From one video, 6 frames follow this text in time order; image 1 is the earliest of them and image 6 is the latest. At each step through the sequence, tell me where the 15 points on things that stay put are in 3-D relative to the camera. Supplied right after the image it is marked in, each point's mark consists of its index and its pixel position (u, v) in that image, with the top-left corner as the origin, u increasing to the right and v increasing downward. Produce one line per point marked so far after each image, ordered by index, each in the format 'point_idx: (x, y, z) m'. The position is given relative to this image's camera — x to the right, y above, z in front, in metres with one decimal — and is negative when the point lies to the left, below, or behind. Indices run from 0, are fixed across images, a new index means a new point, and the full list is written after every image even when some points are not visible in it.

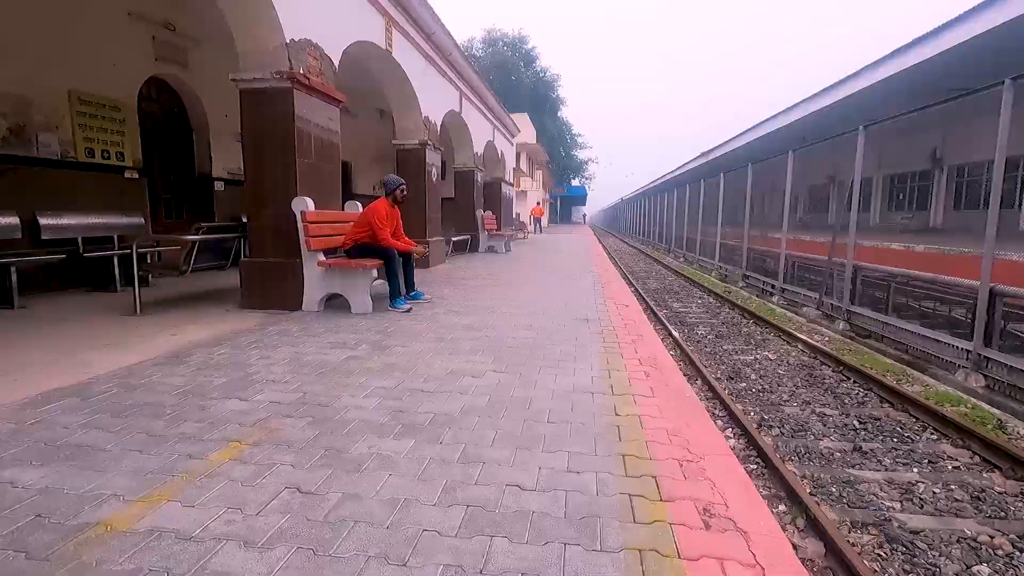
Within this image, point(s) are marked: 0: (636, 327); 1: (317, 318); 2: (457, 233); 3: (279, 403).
0: (+1.2, -0.4, +5.4) m
1: (-2.0, -0.3, +5.4) m
2: (-1.6, +1.6, +15.5) m
3: (-1.3, -0.6, +2.9) m
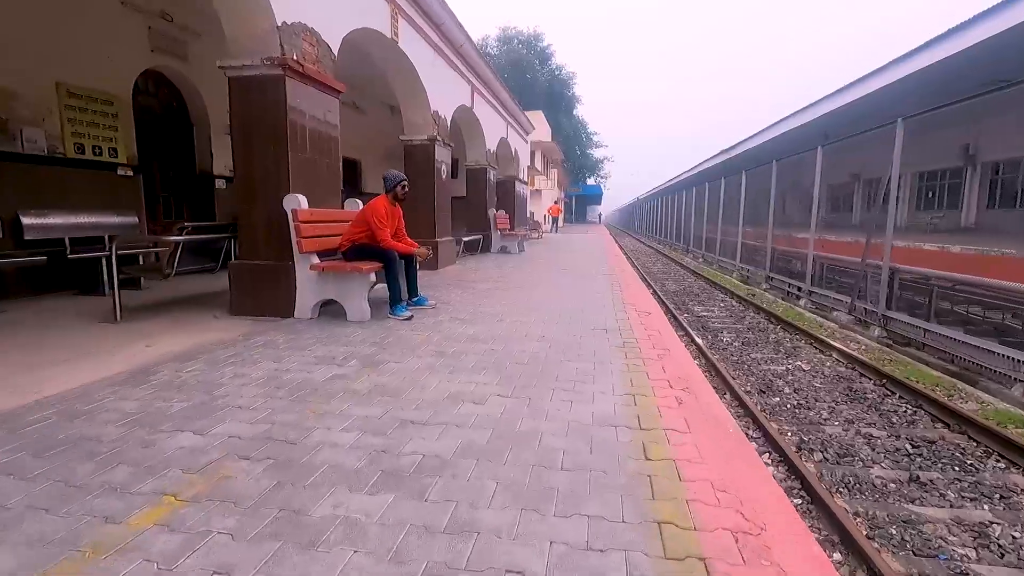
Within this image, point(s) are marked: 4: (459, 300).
0: (+1.3, -0.4, +4.8) m
1: (-1.9, -0.4, +5.0) m
2: (-1.2, +1.6, +15.0) m
3: (-1.3, -0.7, +2.5) m
4: (-0.7, -0.1, +6.5) m
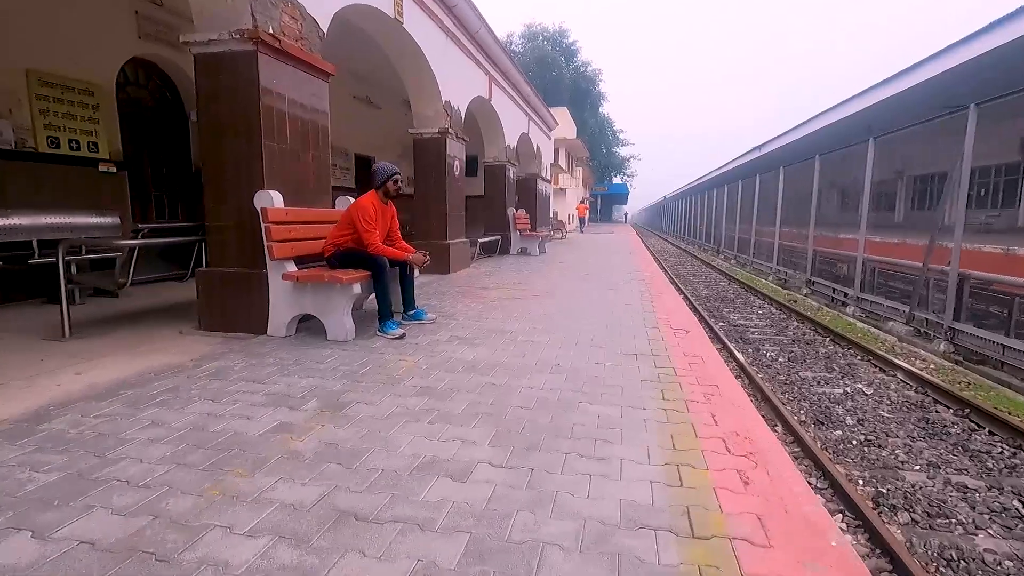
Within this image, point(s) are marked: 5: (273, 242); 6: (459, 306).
0: (+1.4, -0.5, +3.9) m
1: (-1.8, -0.5, +4.2) m
2: (-0.7, +1.5, +14.2) m
3: (-1.3, -0.8, +1.7) m
4: (-0.5, -0.3, +5.7) m
5: (-1.9, +0.4, +4.2) m
6: (-0.6, -0.2, +6.1) m
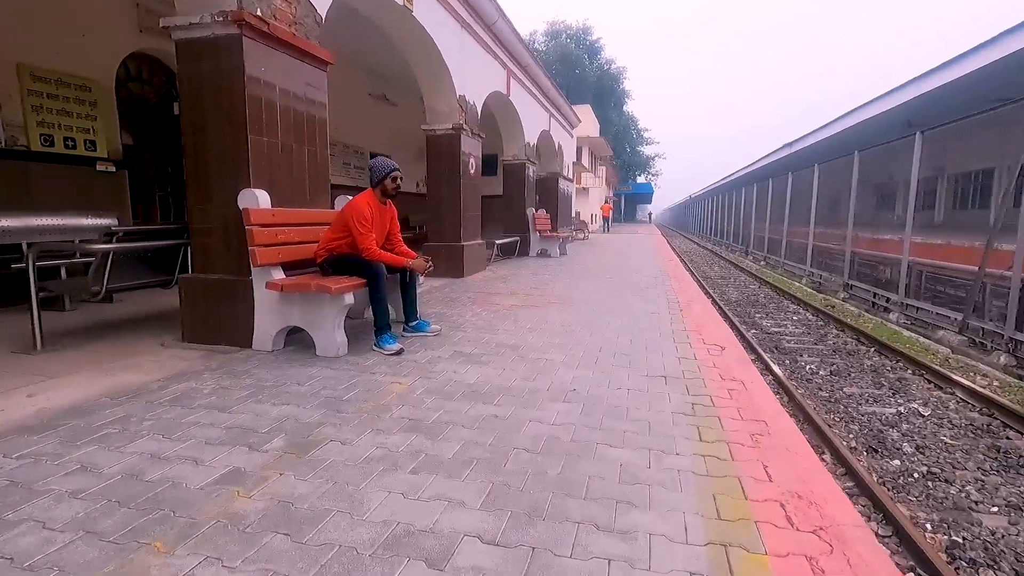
0: (+1.4, -0.6, +3.4) m
1: (-1.7, -0.5, +3.7) m
2: (-0.2, +1.4, +13.7) m
3: (-1.3, -0.9, +1.2) m
4: (-0.4, -0.3, +5.2) m
5: (-1.8, +0.3, +3.8) m
6: (-0.5, -0.3, +5.6) m
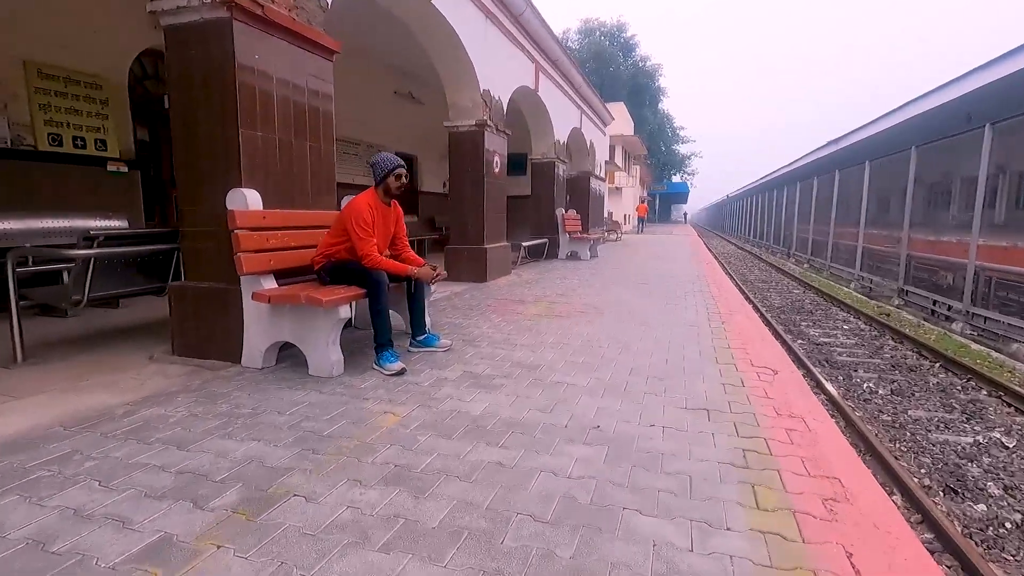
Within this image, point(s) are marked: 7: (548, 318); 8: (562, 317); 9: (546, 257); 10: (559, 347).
0: (+1.5, -0.7, +2.8) m
1: (-1.6, -0.6, +3.3) m
2: (+0.5, +1.3, +13.2) m
3: (-1.4, -0.9, +0.8) m
4: (-0.2, -0.4, +4.7) m
5: (-1.7, +0.2, +3.4) m
6: (-0.3, -0.4, +5.1) m
7: (+0.4, -0.3, +5.5) m
8: (+0.5, -0.3, +5.6) m
9: (+0.8, +0.7, +13.0) m
10: (+0.4, -0.5, +4.3) m
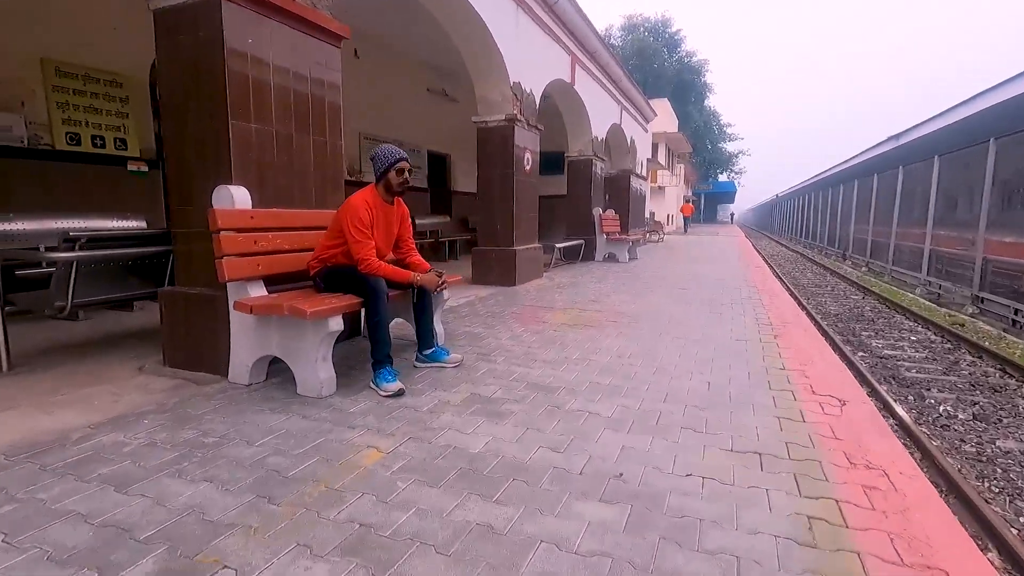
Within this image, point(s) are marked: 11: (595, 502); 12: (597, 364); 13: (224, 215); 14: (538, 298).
0: (+1.5, -0.8, +2.2) m
1: (-1.6, -0.6, +3.0) m
2: (+1.4, +1.2, +12.7) m
3: (-1.5, -1.0, +0.4) m
4: (0.0, -0.5, +4.3) m
5: (-1.6, +0.2, +3.0) m
6: (-0.1, -0.4, +4.6) m
7: (+0.6, -0.4, +5.0) m
8: (+0.8, -0.4, +5.1) m
9: (+1.6, +0.7, +12.4) m
10: (+0.5, -0.5, +3.8) m
11: (+0.3, -0.8, +2.0) m
12: (+0.6, -0.5, +3.8) m
13: (-1.6, +0.4, +3.0) m
14: (+0.4, -0.1, +6.9) m
